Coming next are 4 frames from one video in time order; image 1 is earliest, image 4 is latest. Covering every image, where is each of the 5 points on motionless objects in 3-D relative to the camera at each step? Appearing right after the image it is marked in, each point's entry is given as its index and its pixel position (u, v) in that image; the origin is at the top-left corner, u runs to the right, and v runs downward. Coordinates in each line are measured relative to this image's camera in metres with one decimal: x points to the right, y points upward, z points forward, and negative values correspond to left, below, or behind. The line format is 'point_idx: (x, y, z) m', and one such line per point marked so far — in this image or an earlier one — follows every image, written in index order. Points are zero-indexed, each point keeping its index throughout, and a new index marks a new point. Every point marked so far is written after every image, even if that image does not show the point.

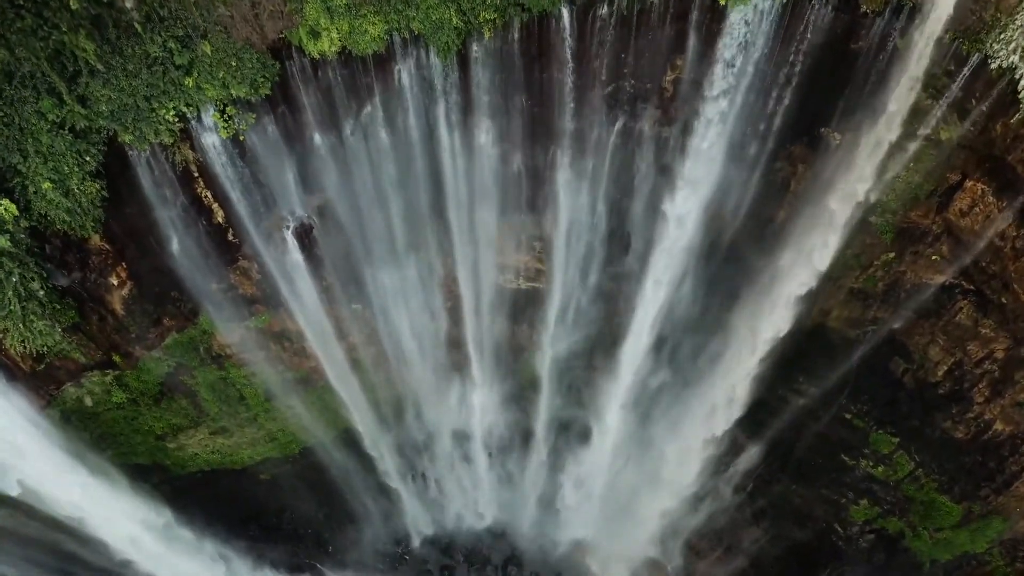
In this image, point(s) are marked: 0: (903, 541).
0: (+7.2, -4.8, +12.5) m
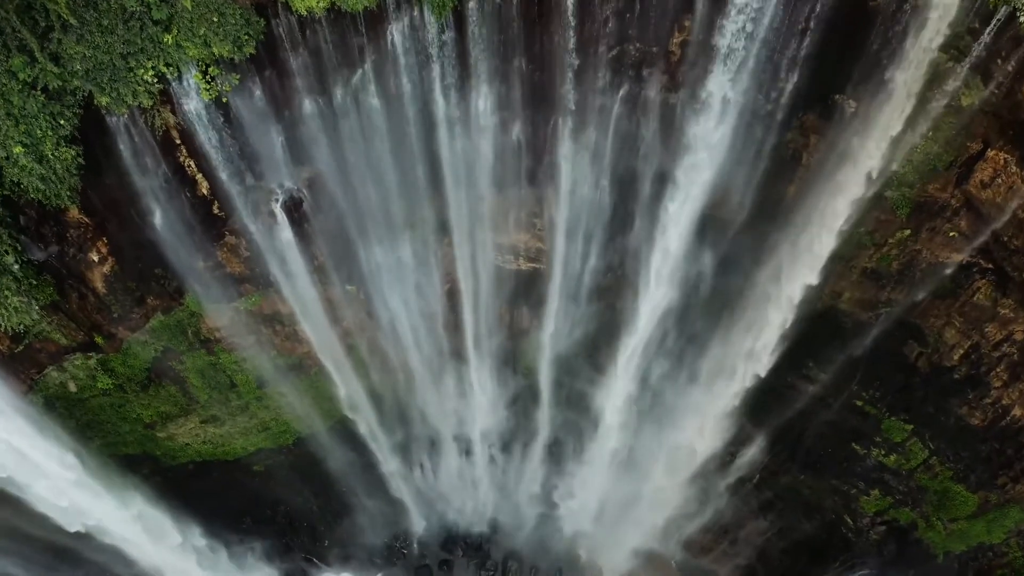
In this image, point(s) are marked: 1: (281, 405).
0: (+7.2, -4.5, +12.0) m
1: (-4.3, -2.1, +12.3) m
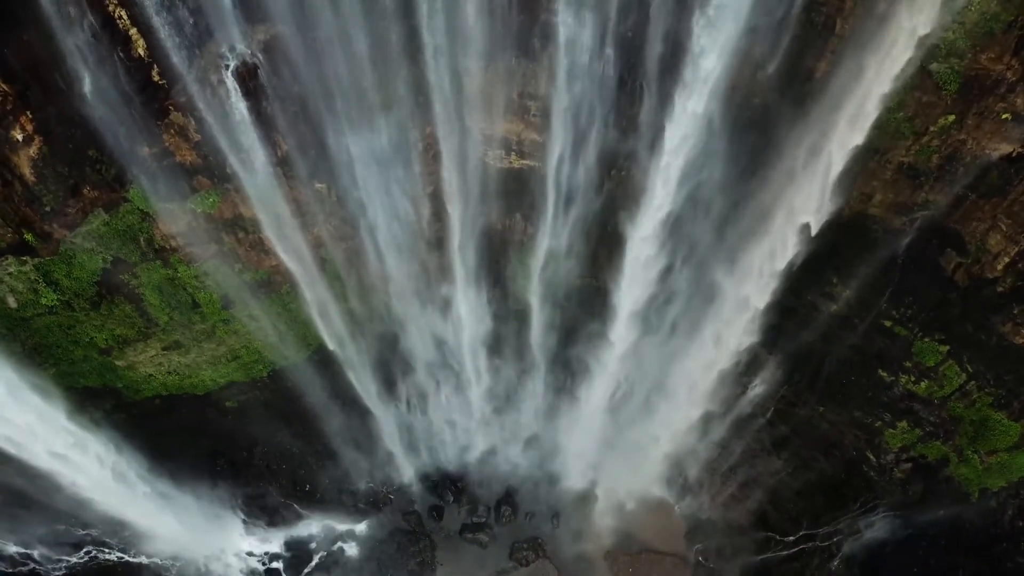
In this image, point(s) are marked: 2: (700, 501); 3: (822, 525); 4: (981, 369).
0: (+7.1, -3.0, +10.9) m
1: (-4.4, -0.7, +11.2) m
2: (+3.8, -4.2, +13.3) m
3: (+5.6, -4.3, +12.0) m
4: (+7.1, -1.2, +10.1) m
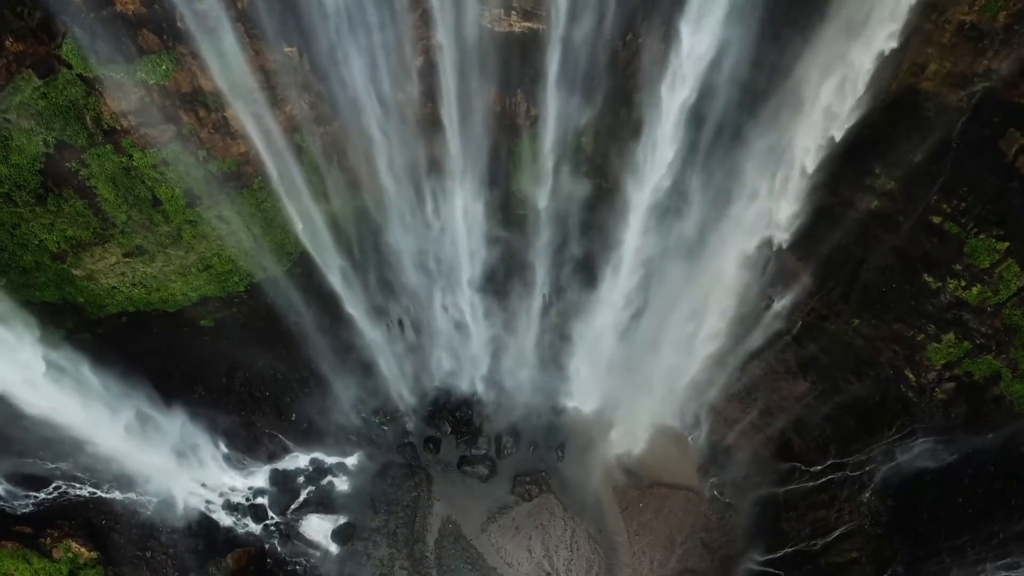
0: (+7.1, -1.4, +9.8) m
1: (-4.4, +0.8, +10.0) m
2: (+3.8, -2.6, +12.3) m
3: (+5.6, -2.7, +10.9) m
4: (+7.1, +0.3, +8.9) m
